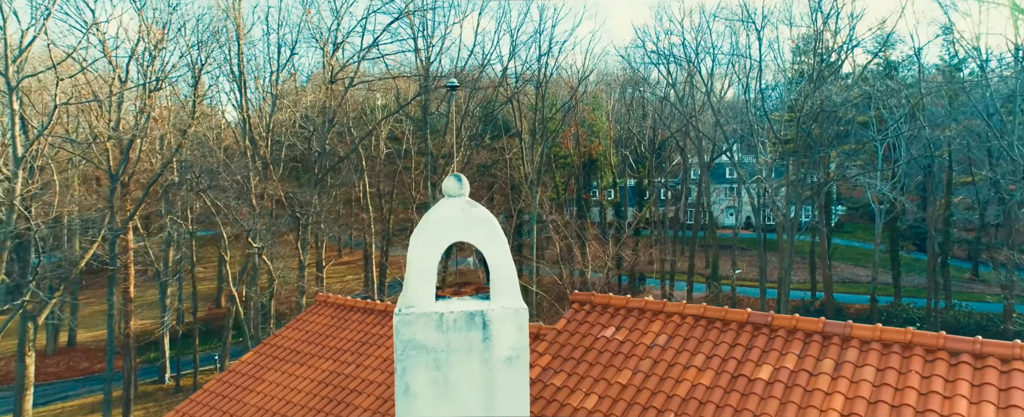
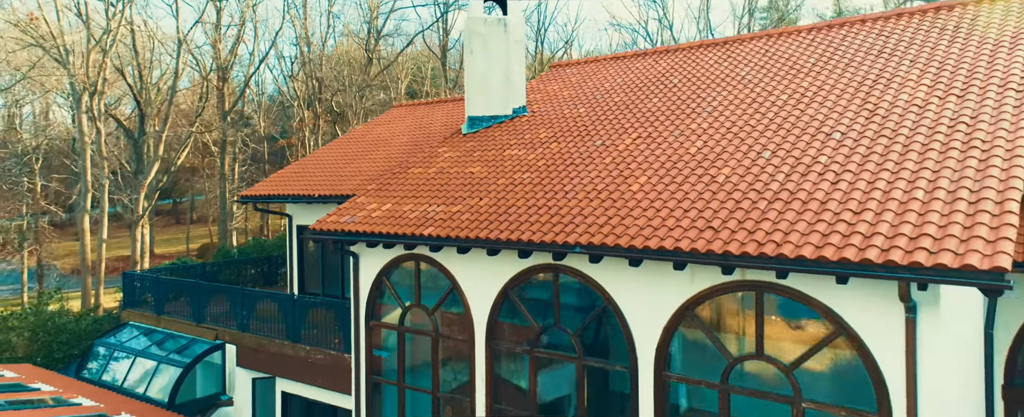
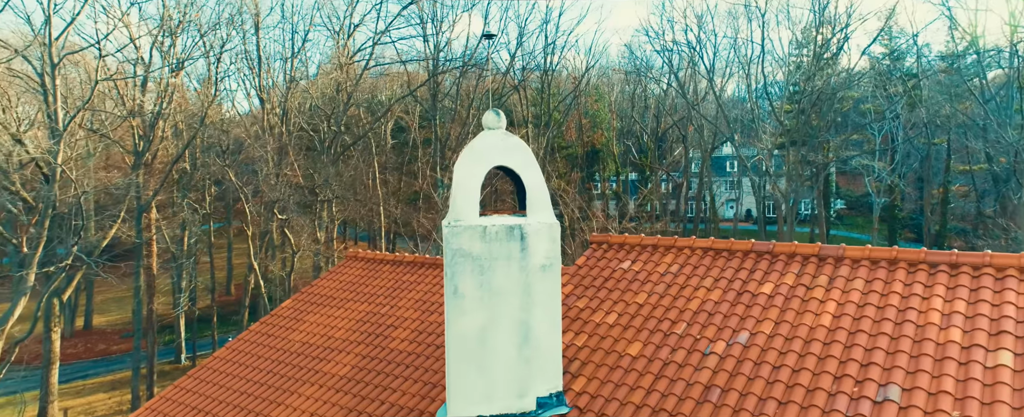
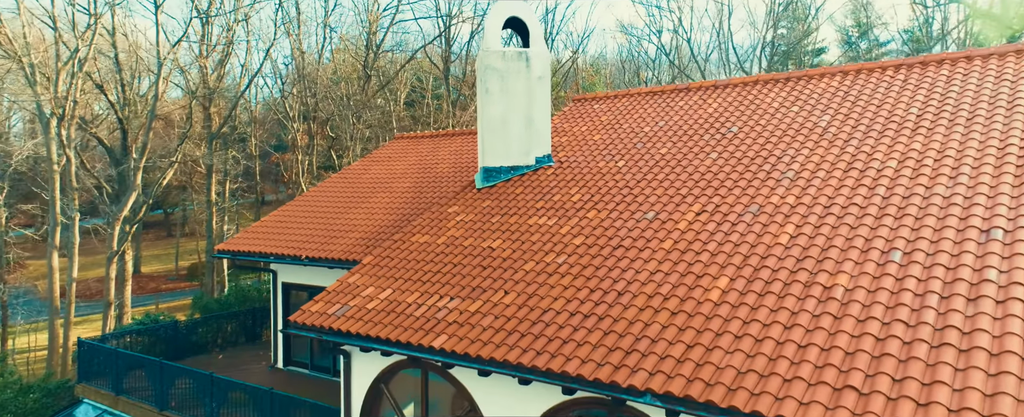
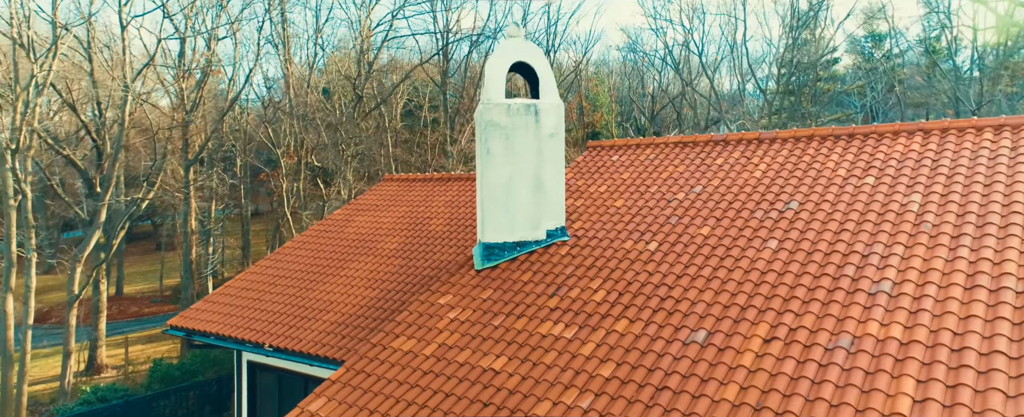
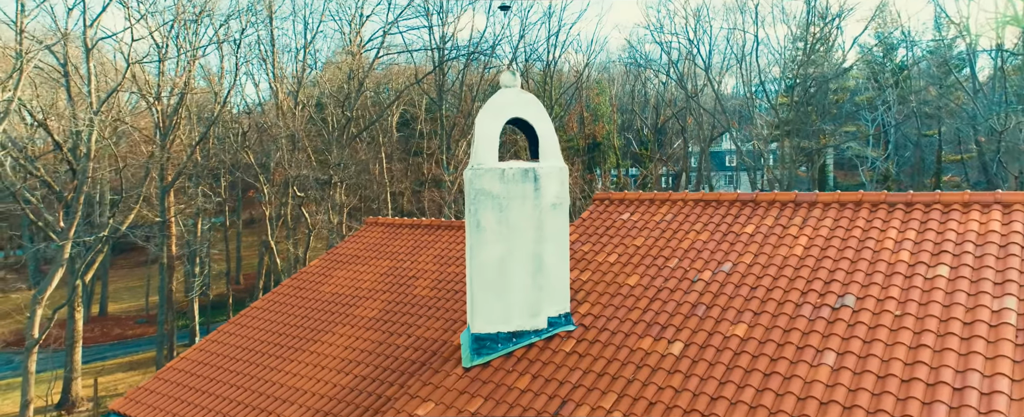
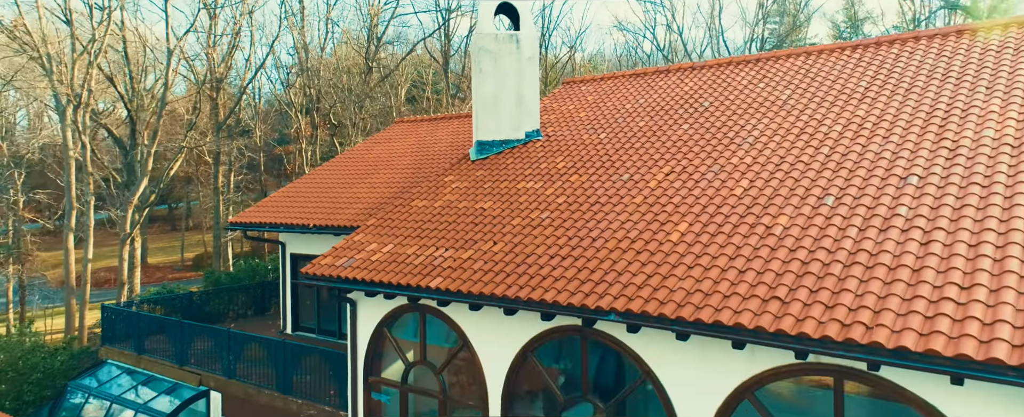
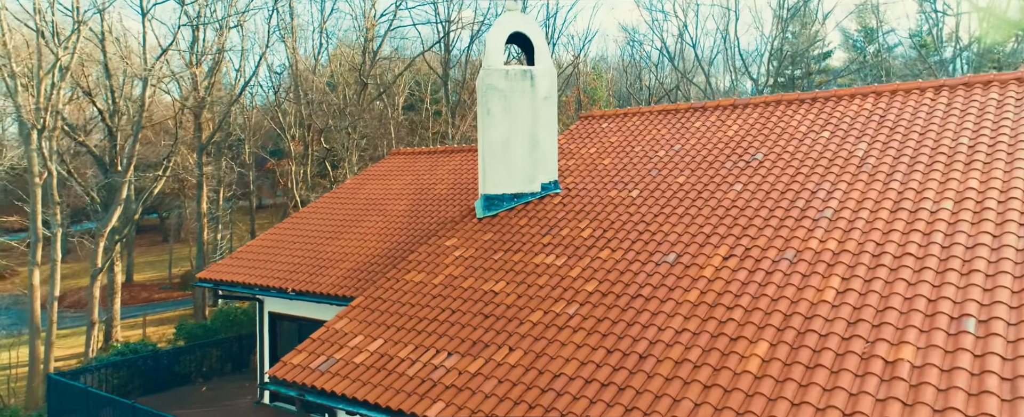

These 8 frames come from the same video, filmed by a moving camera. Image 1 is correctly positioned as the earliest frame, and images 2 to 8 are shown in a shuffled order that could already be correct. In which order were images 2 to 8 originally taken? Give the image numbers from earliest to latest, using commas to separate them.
3, 6, 5, 8, 4, 7, 2
